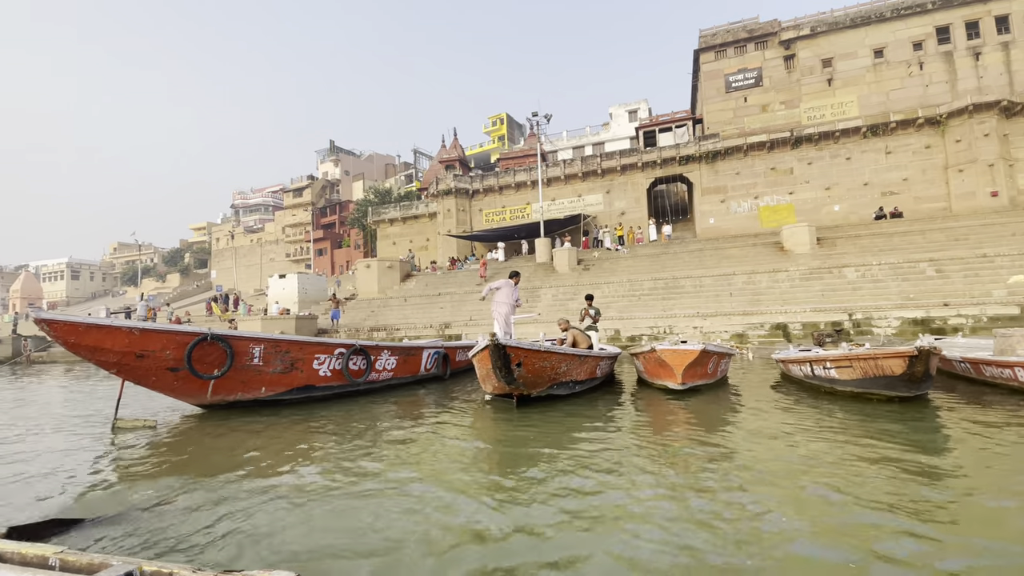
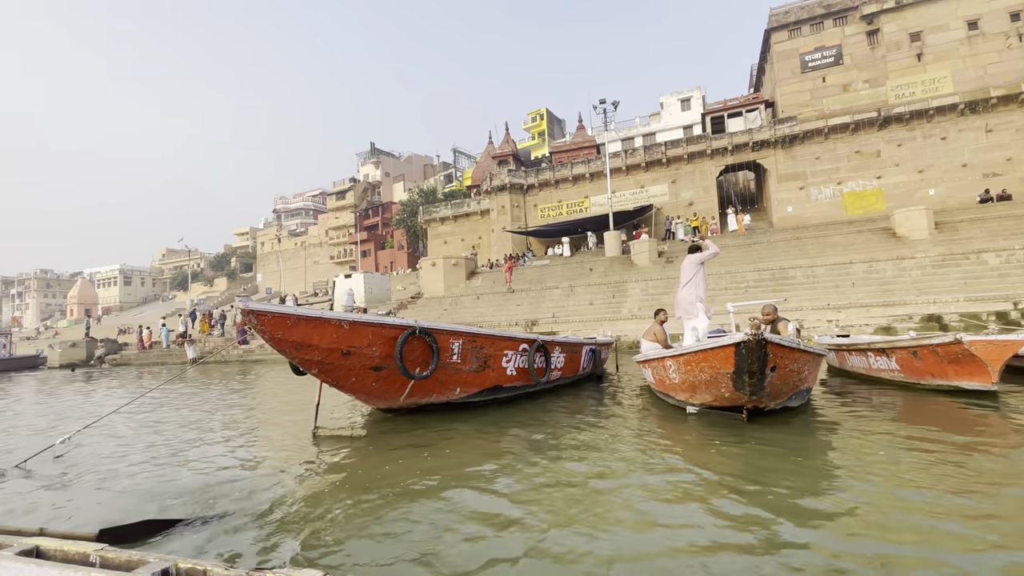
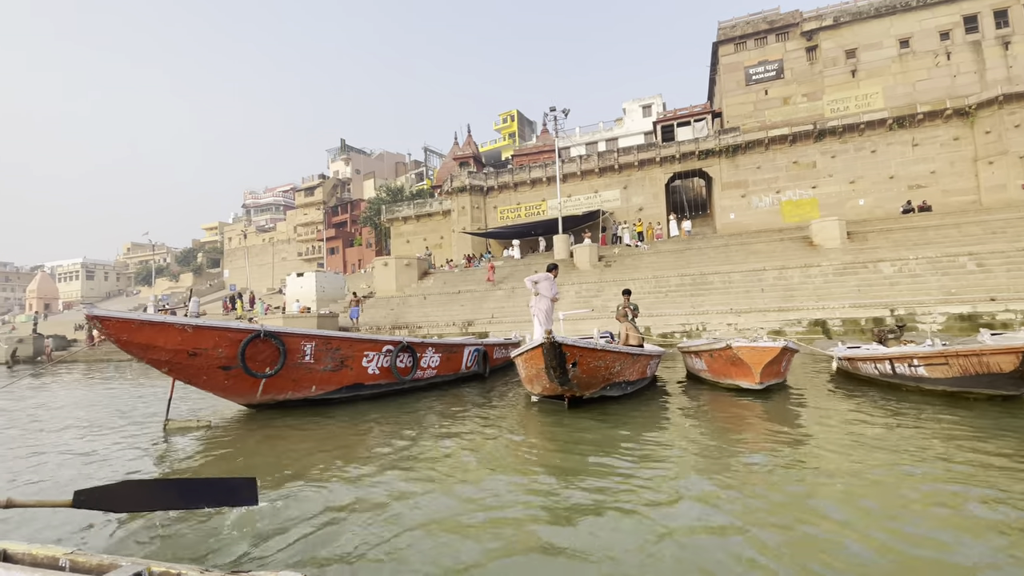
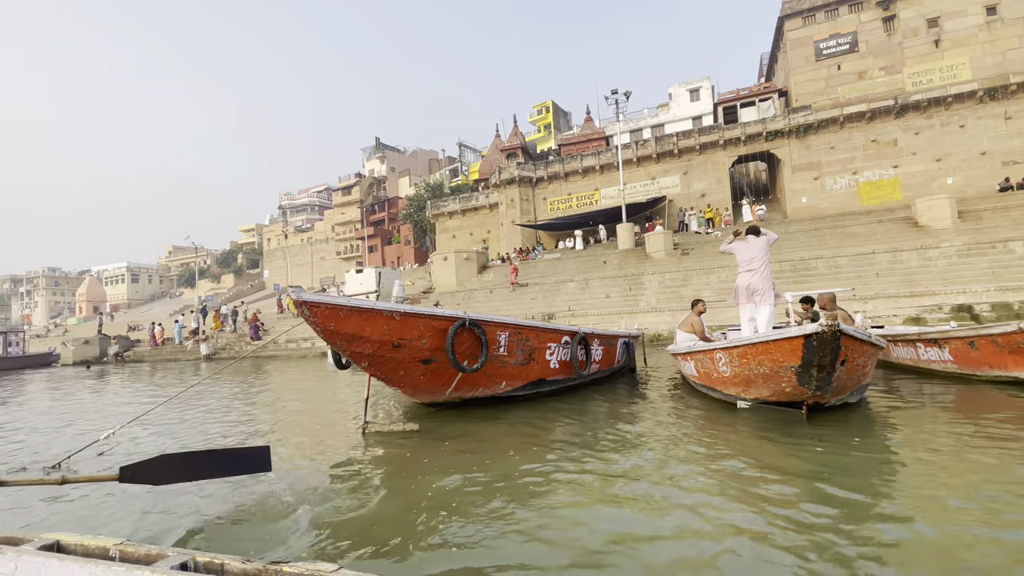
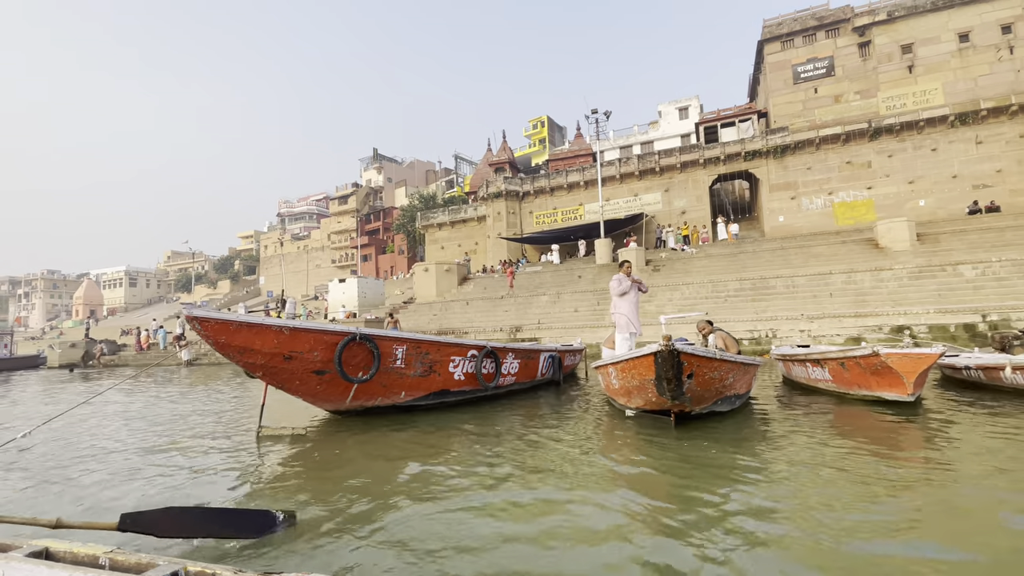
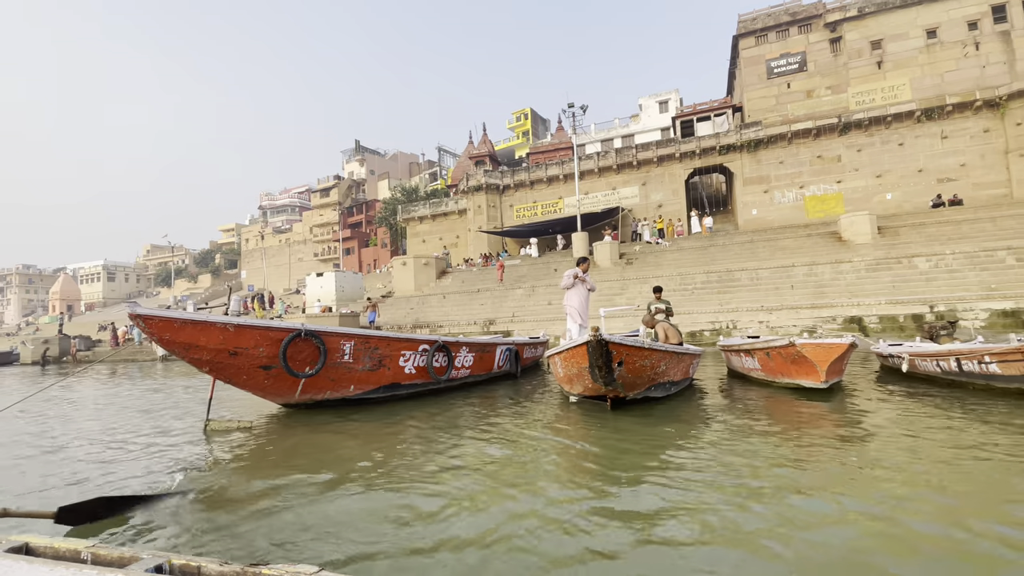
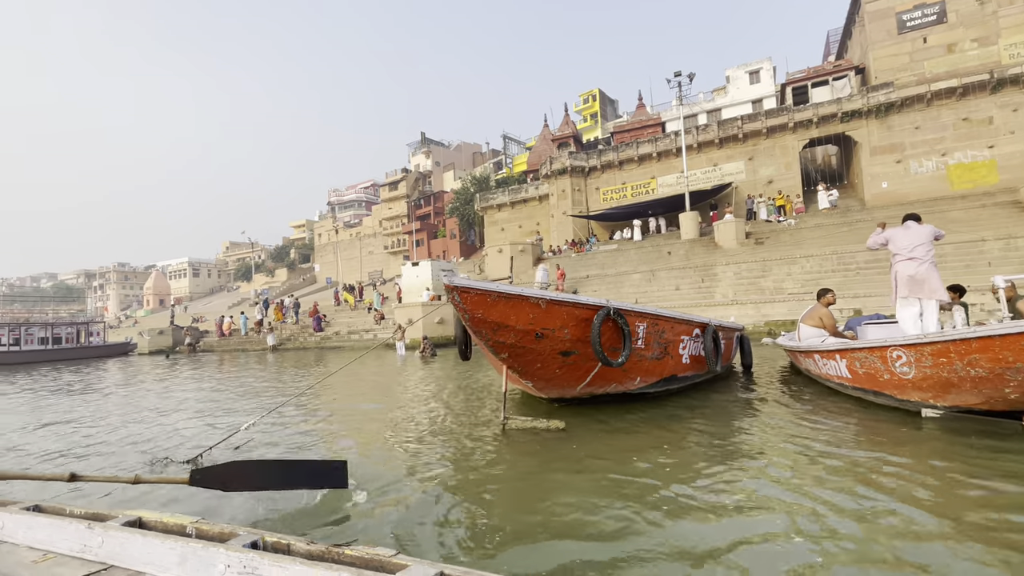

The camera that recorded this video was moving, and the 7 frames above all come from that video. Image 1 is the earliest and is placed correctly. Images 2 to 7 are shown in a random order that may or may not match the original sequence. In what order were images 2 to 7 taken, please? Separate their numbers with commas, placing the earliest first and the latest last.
3, 6, 5, 2, 4, 7
